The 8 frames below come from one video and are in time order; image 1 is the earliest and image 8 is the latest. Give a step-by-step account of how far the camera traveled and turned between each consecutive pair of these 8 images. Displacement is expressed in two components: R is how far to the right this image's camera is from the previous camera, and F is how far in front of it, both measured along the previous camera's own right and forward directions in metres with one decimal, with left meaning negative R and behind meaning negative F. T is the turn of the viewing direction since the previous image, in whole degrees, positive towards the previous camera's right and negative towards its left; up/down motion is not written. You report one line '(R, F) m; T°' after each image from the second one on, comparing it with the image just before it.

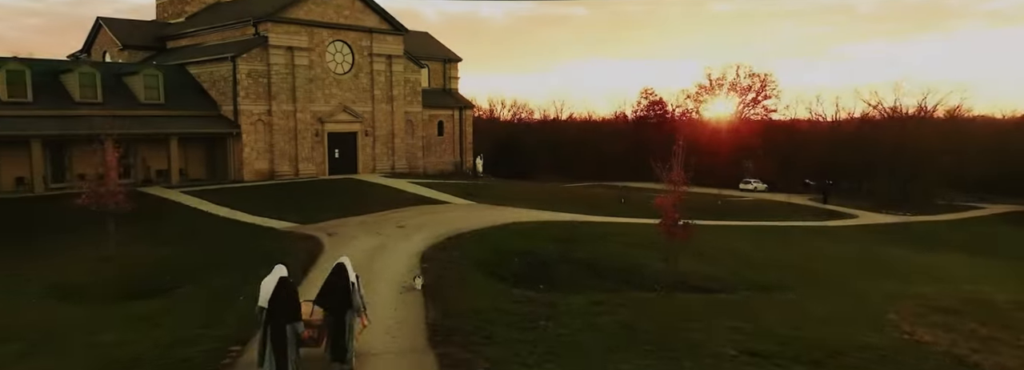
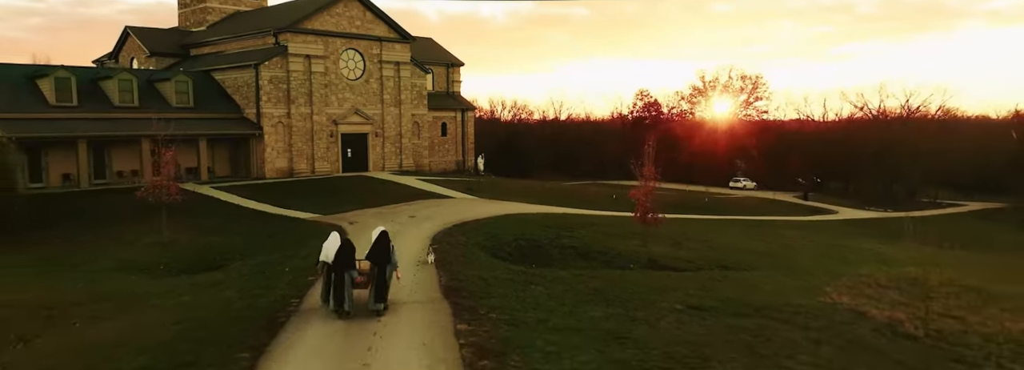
(+0.1, -2.2) m; 0°
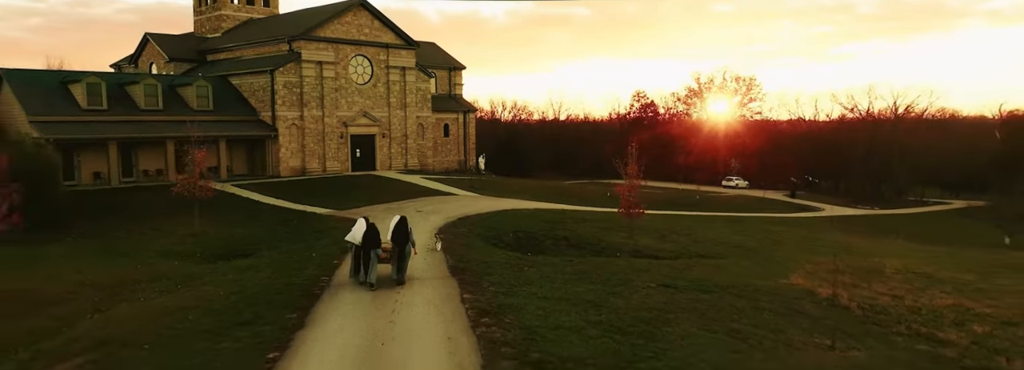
(+0.1, -1.7) m; 0°
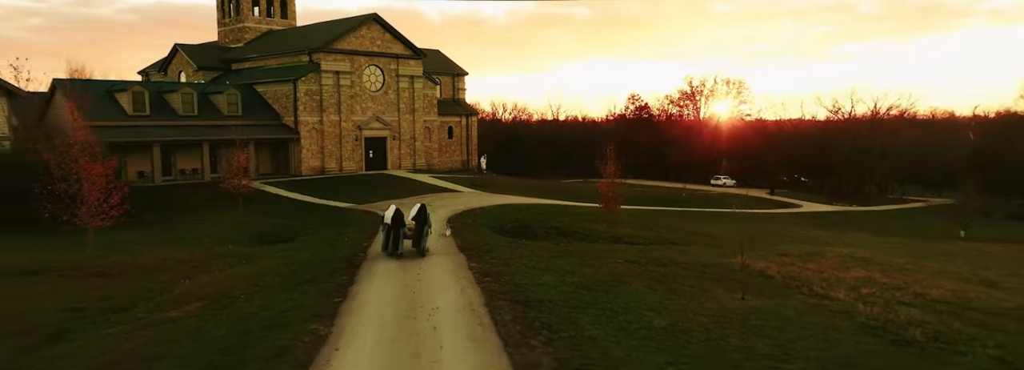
(+0.1, -3.0) m; 0°
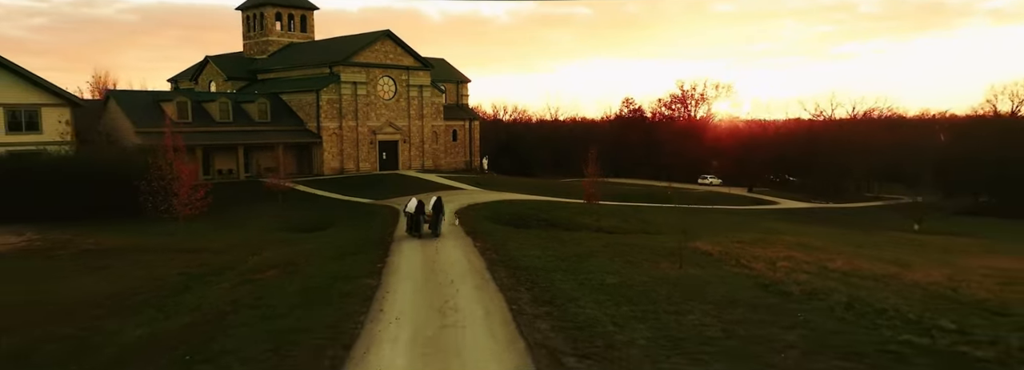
(+0.2, -3.7) m; 0°
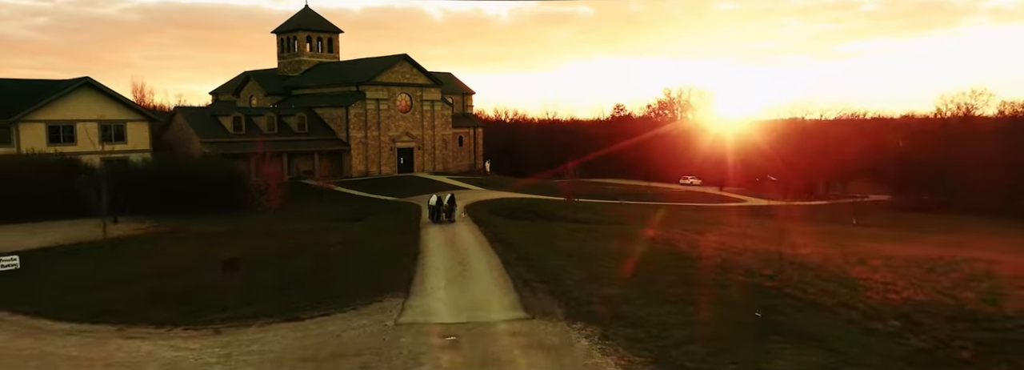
(+0.3, -6.5) m; 0°
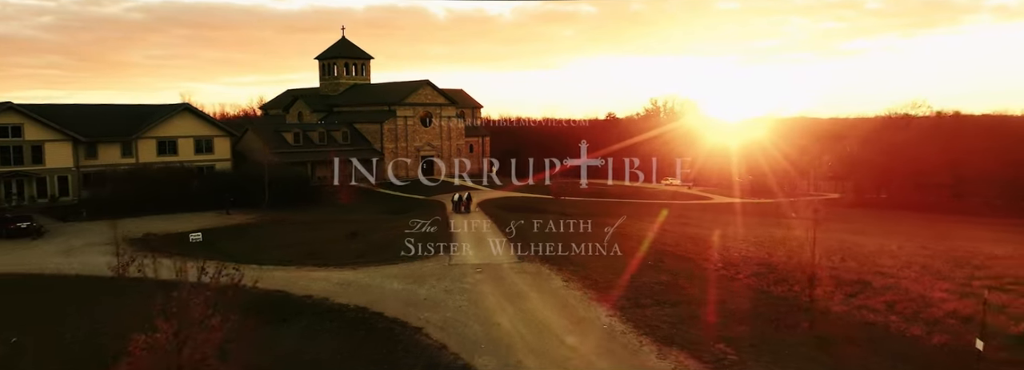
(+0.2, -9.9) m; 0°
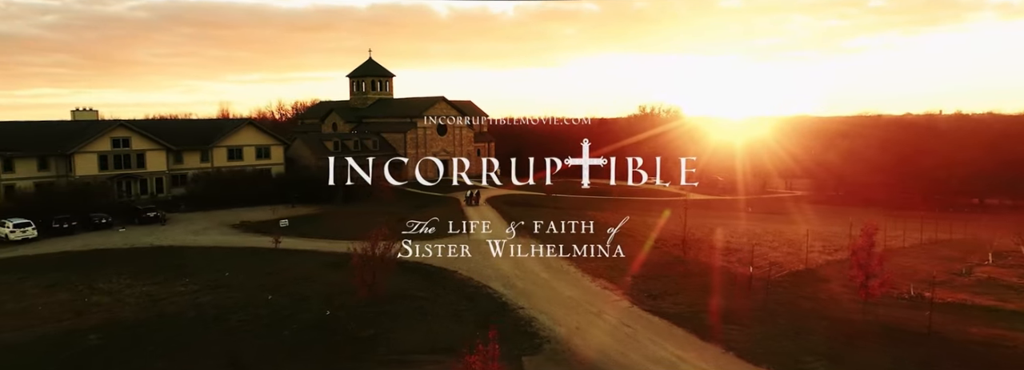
(+0.2, -10.4) m; 0°
